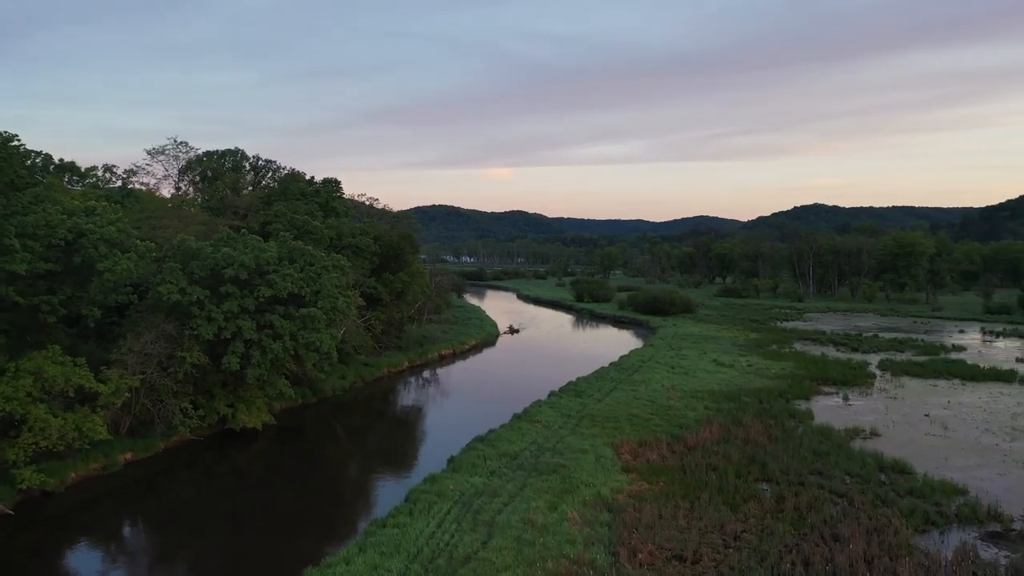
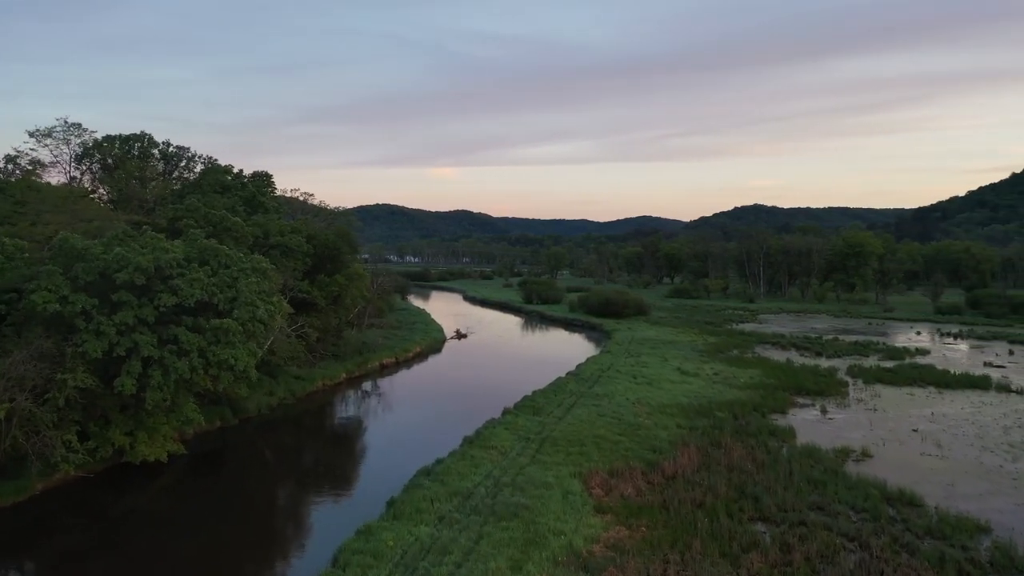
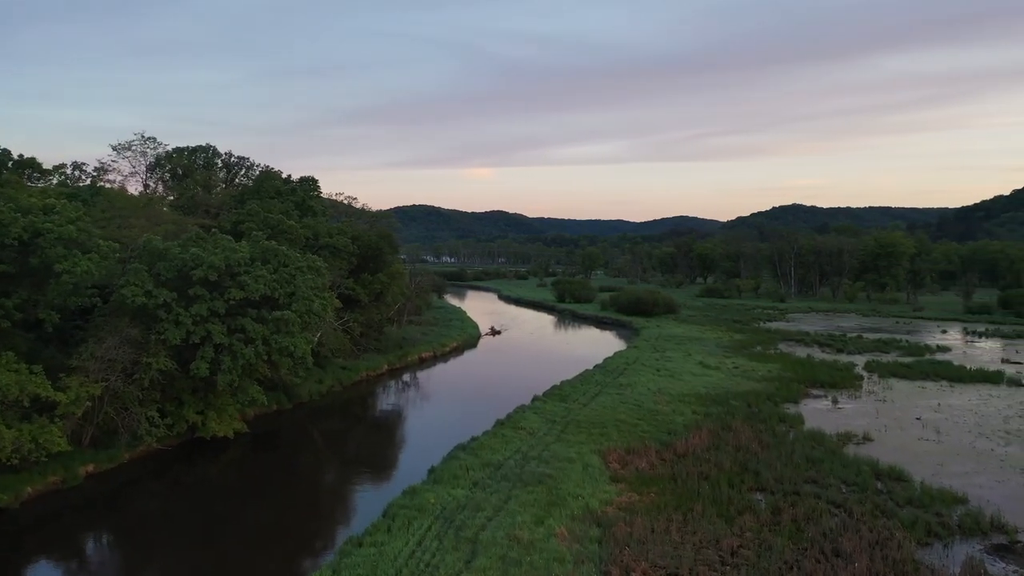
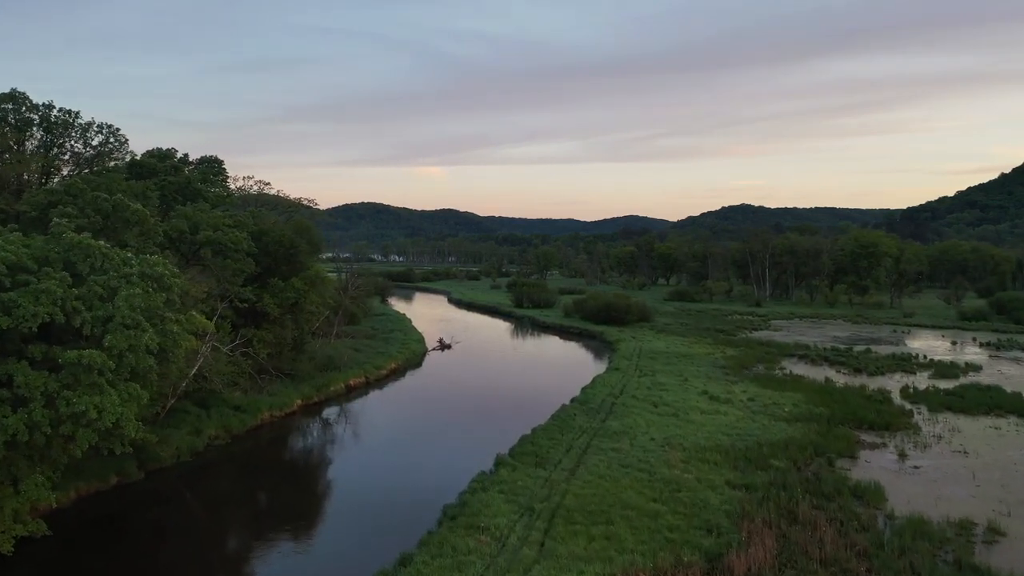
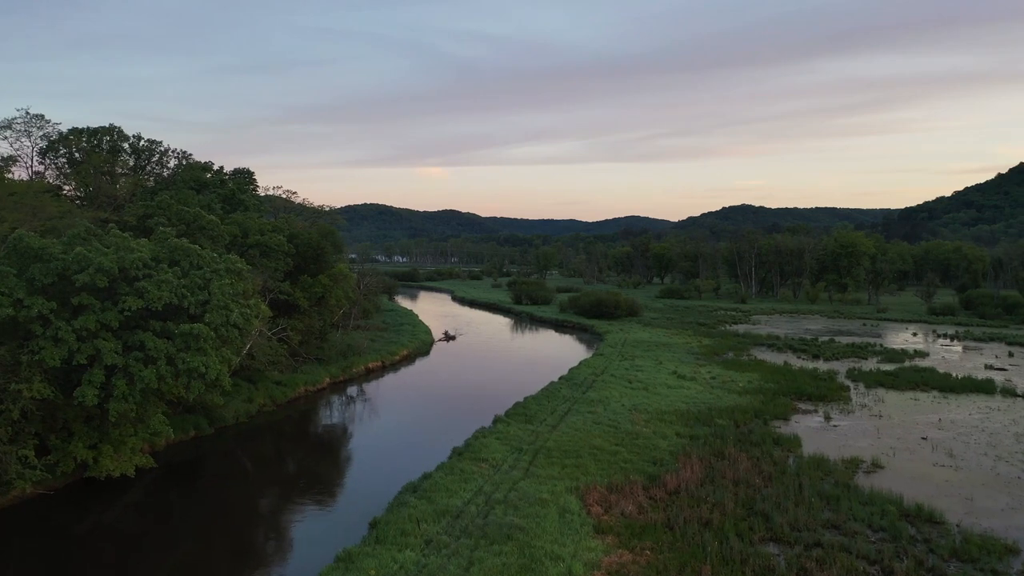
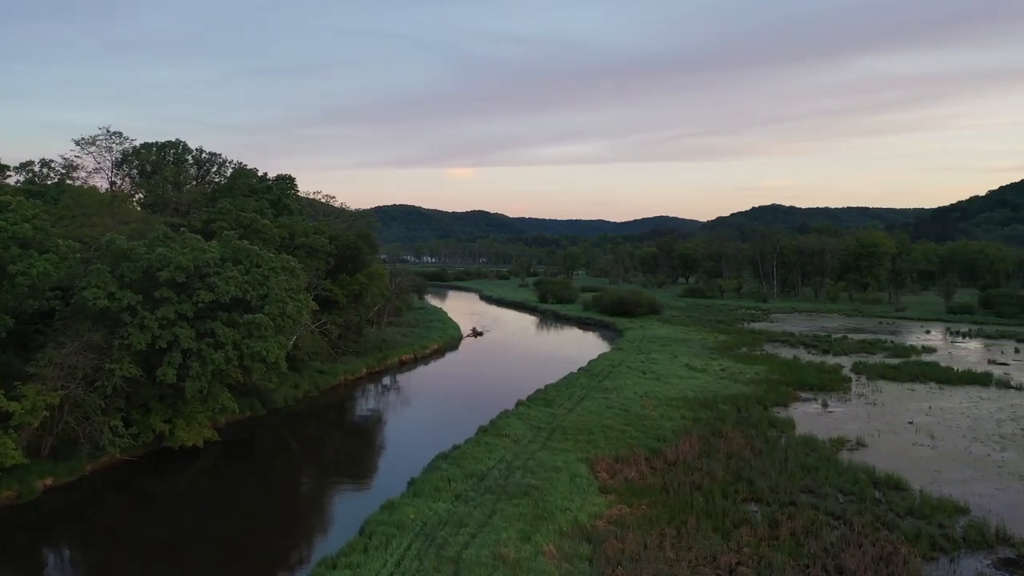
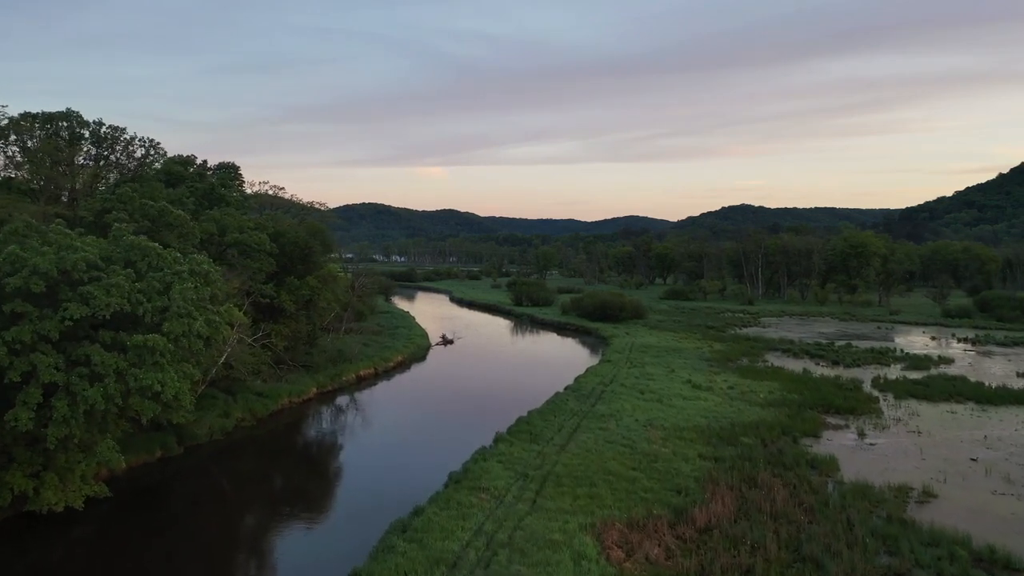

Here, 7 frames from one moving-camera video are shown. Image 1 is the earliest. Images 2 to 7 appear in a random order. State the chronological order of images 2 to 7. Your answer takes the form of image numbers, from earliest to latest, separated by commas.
3, 6, 2, 5, 7, 4
